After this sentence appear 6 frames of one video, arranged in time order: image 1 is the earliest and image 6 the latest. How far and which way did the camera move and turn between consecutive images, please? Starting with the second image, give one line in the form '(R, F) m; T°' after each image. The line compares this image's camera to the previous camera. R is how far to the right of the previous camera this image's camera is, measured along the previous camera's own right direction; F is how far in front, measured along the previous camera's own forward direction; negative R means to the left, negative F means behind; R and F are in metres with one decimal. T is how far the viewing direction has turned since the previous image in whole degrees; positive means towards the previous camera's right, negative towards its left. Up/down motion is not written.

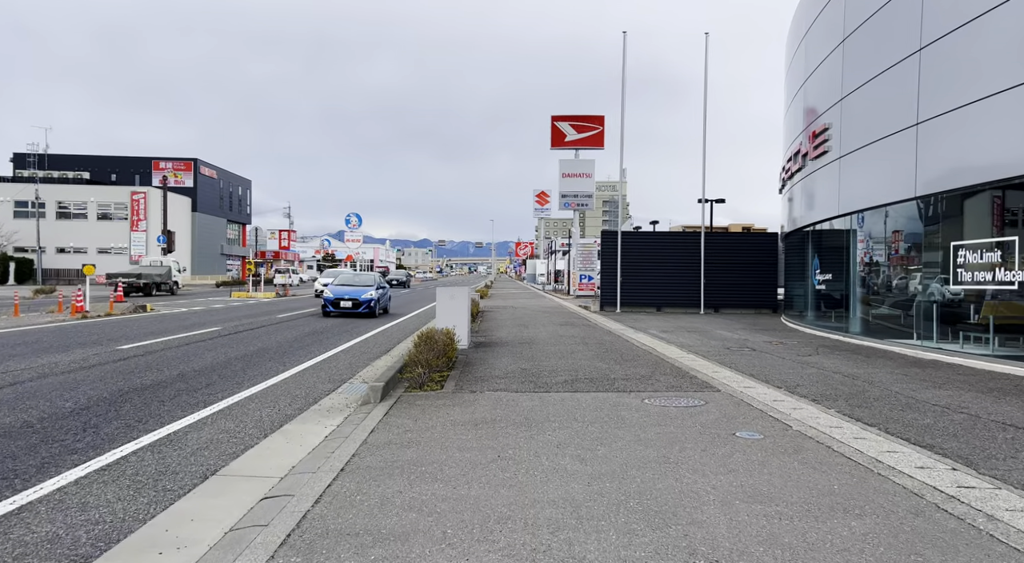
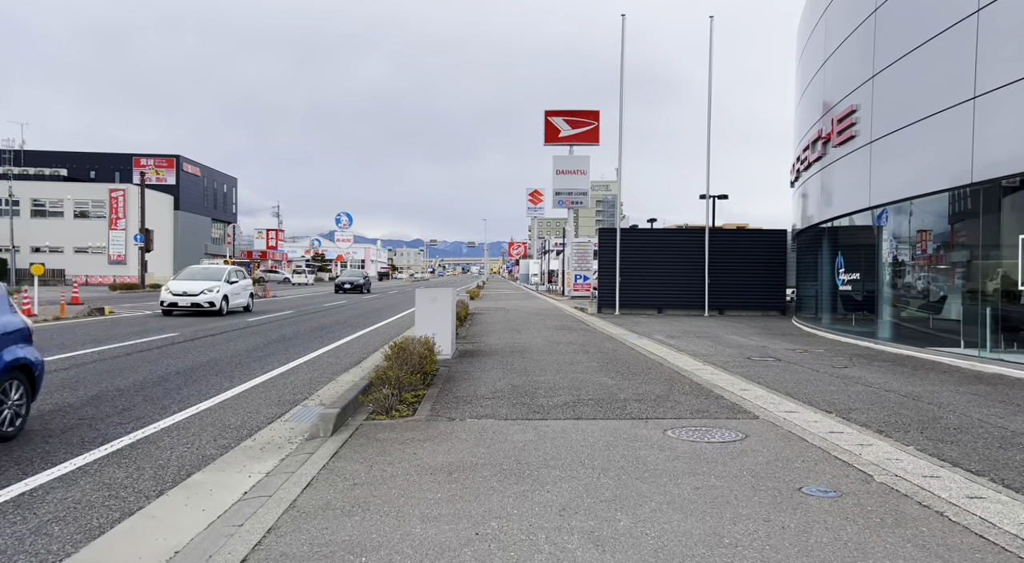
(+0.1, +1.7) m; +1°
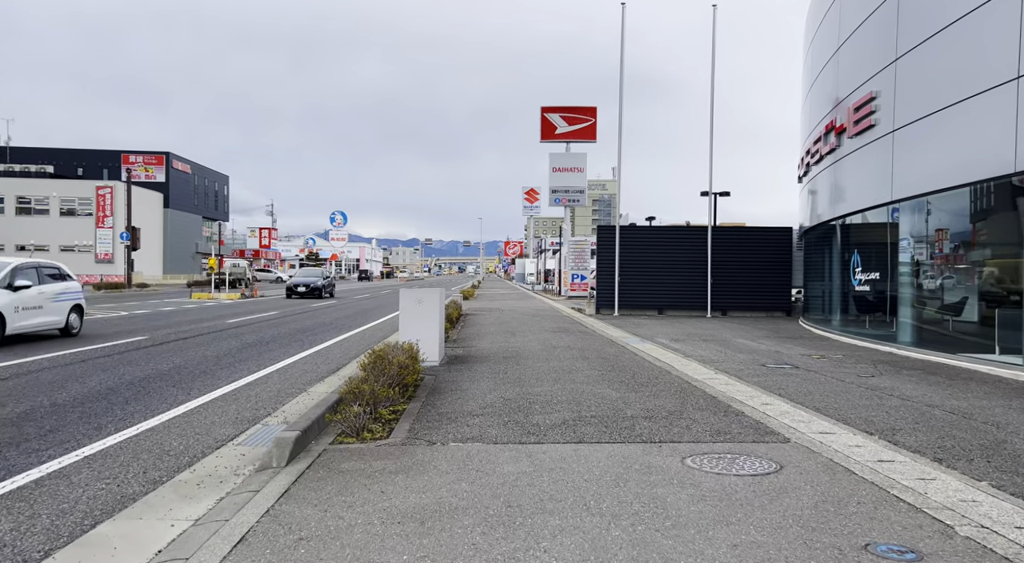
(+0.1, +1.0) m; 0°
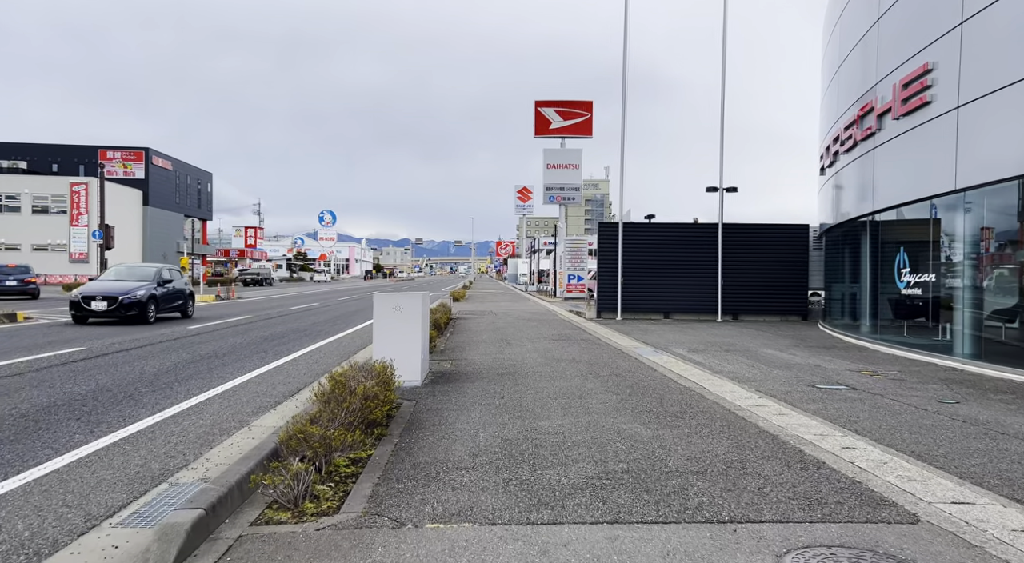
(-0.1, +1.9) m; +1°
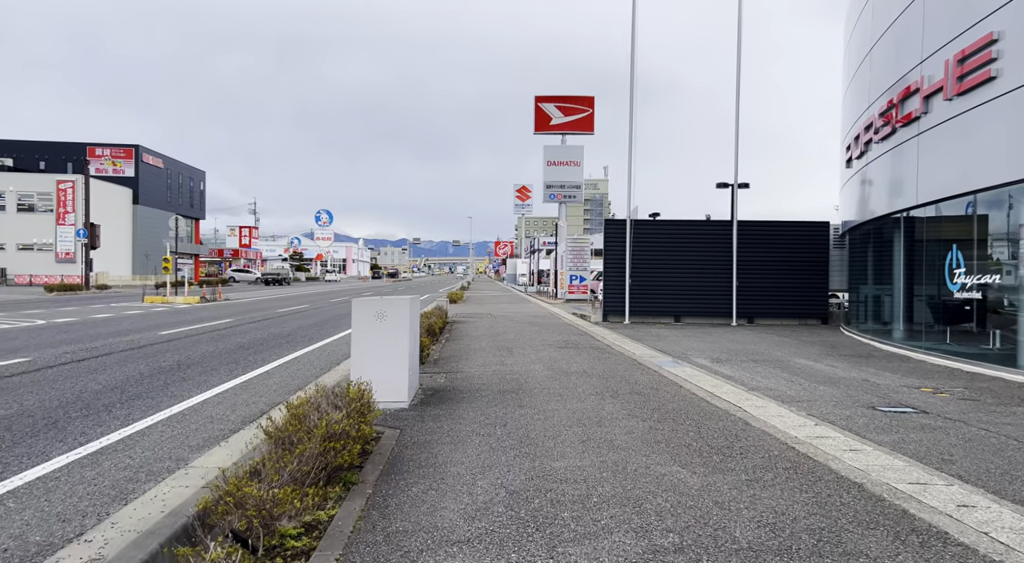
(-0.1, +1.5) m; 0°
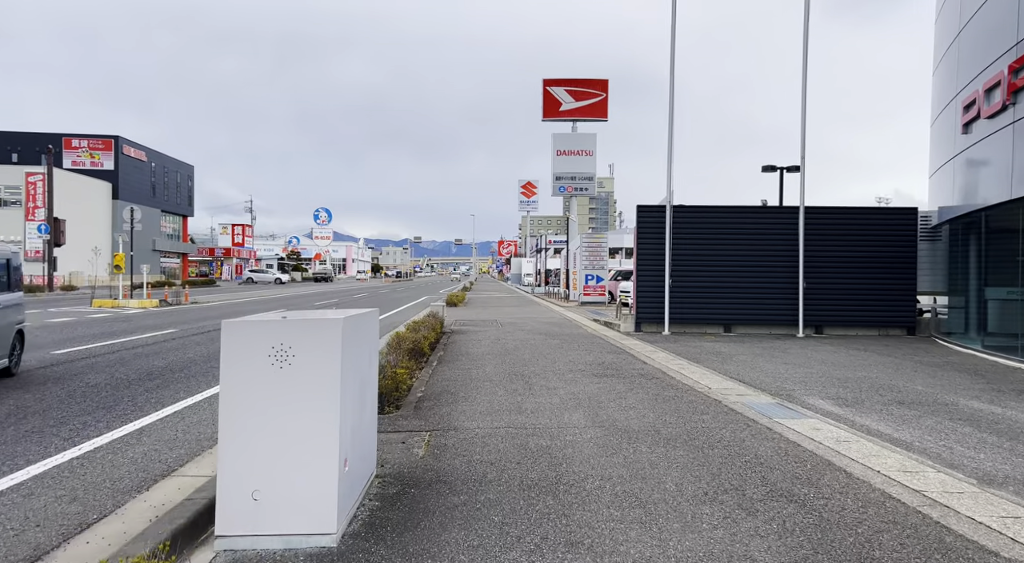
(-0.2, +4.1) m; 0°
